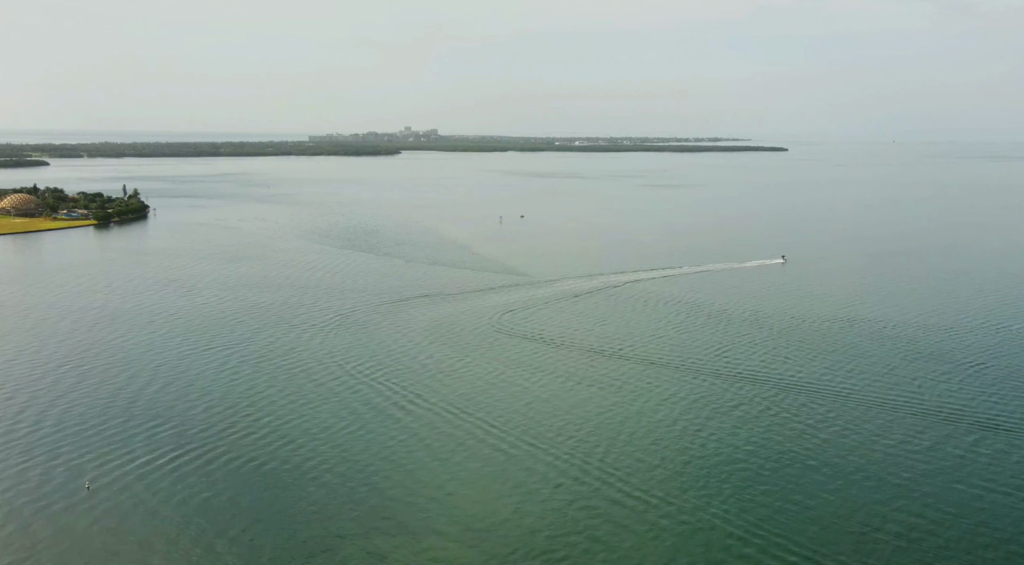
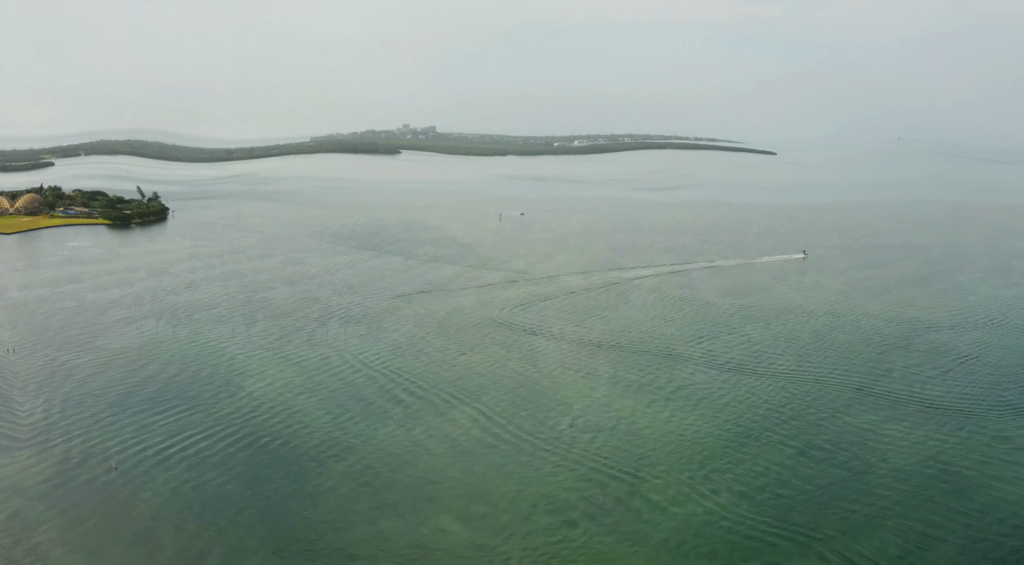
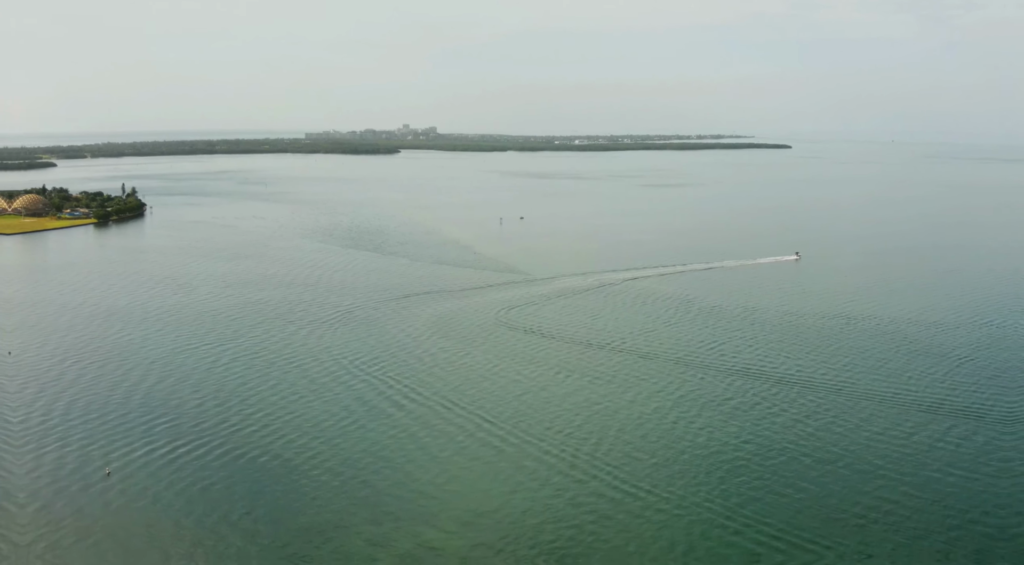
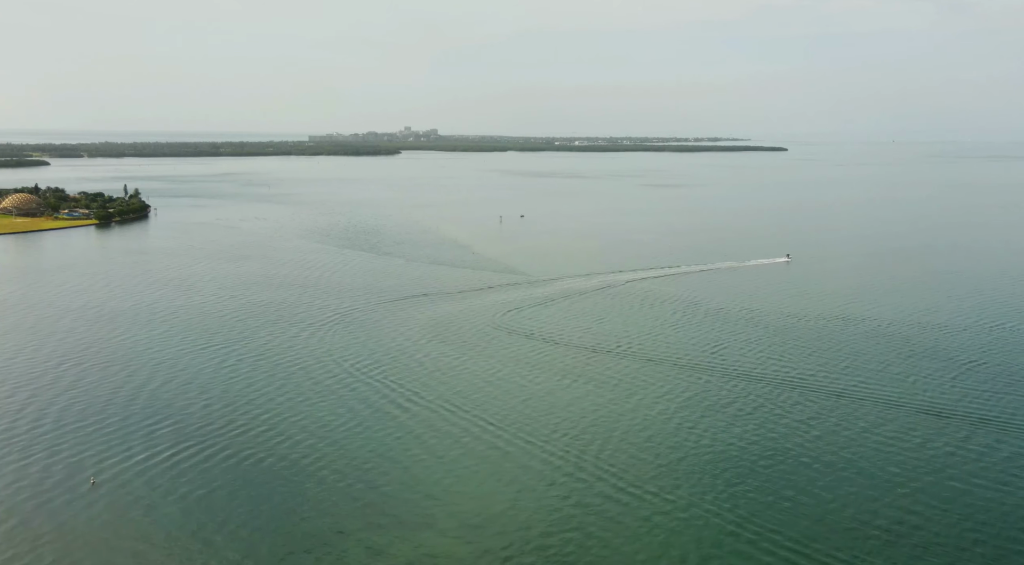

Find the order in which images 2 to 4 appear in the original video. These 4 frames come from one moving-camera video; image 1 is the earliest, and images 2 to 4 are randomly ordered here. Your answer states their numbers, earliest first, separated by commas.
4, 3, 2
